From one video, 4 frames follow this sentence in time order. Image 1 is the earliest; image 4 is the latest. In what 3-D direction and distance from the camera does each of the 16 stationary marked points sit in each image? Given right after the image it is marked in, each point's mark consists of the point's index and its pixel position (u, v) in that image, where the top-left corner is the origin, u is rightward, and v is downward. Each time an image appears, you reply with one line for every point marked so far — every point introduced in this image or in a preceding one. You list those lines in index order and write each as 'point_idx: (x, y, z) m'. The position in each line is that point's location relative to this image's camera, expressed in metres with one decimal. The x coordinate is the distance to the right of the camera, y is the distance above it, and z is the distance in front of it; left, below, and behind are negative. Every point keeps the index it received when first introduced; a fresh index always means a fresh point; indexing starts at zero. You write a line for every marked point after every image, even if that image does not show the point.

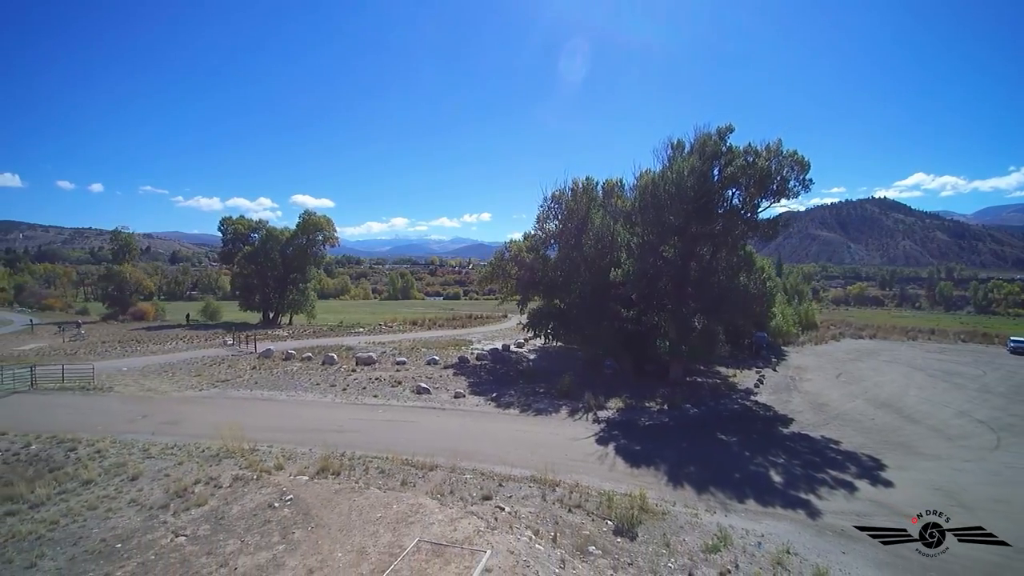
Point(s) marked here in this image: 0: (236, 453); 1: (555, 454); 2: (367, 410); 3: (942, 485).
0: (-7.7, -4.6, +13.9) m
1: (+1.4, -5.2, +15.7) m
2: (-5.6, -4.7, +19.2) m
3: (+13.4, -6.1, +15.6) m
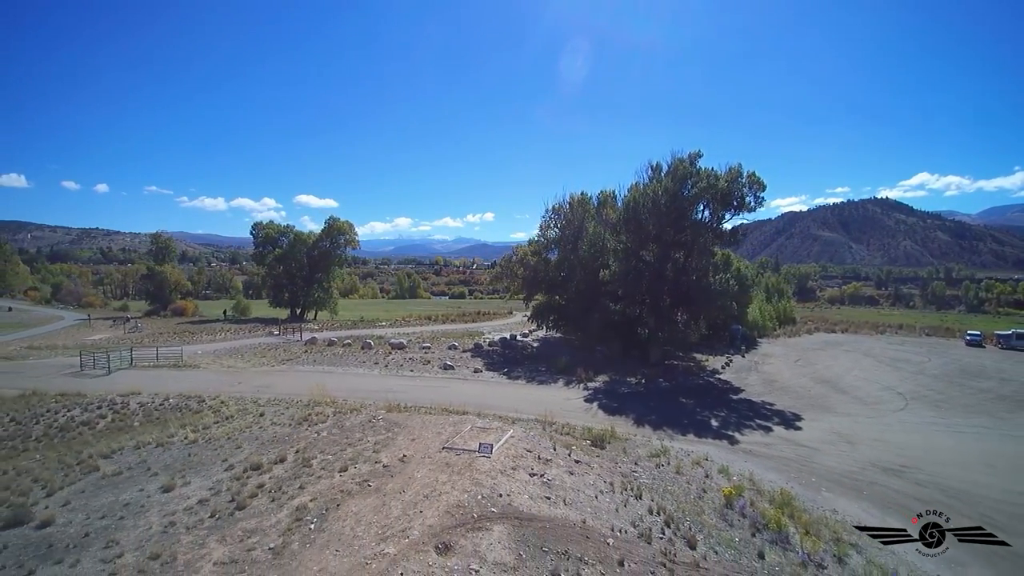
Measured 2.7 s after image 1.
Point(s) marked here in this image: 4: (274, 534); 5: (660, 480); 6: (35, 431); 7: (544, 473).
0: (-7.3, -4.4, +19.5) m
1: (+1.8, -5.0, +21.2) m
2: (-5.2, -4.5, +24.8) m
3: (+13.8, -5.9, +21.1) m
4: (-3.8, -4.0, +8.1) m
5: (+4.0, -5.2, +13.5) m
6: (-16.6, -4.9, +17.3) m
7: (+0.7, -4.1, +11.1) m
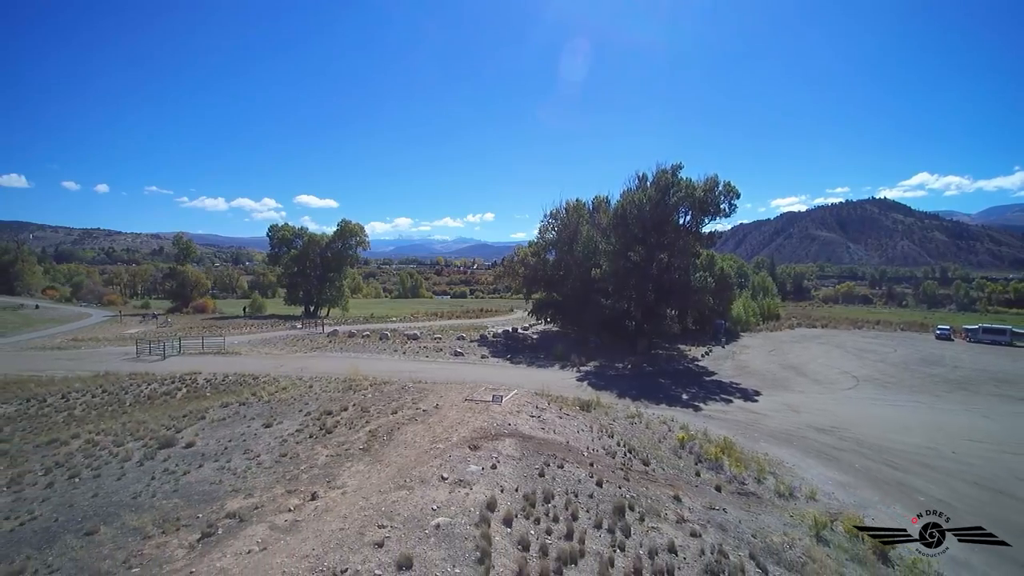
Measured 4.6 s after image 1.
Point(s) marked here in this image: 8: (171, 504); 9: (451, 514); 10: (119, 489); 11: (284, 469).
0: (-7.1, -4.2, +23.4) m
1: (+1.9, -4.8, +25.2) m
2: (-5.0, -4.3, +28.8) m
3: (+14.0, -5.7, +25.1) m
4: (-3.7, -3.7, +12.1) m
5: (+4.1, -4.9, +17.5) m
6: (-16.4, -4.7, +21.3) m
7: (+0.8, -3.8, +15.1) m
8: (-6.4, -4.1, +9.5) m
9: (-1.0, -3.8, +8.5) m
10: (-8.3, -4.2, +10.6) m
11: (-4.8, -3.8, +10.7) m
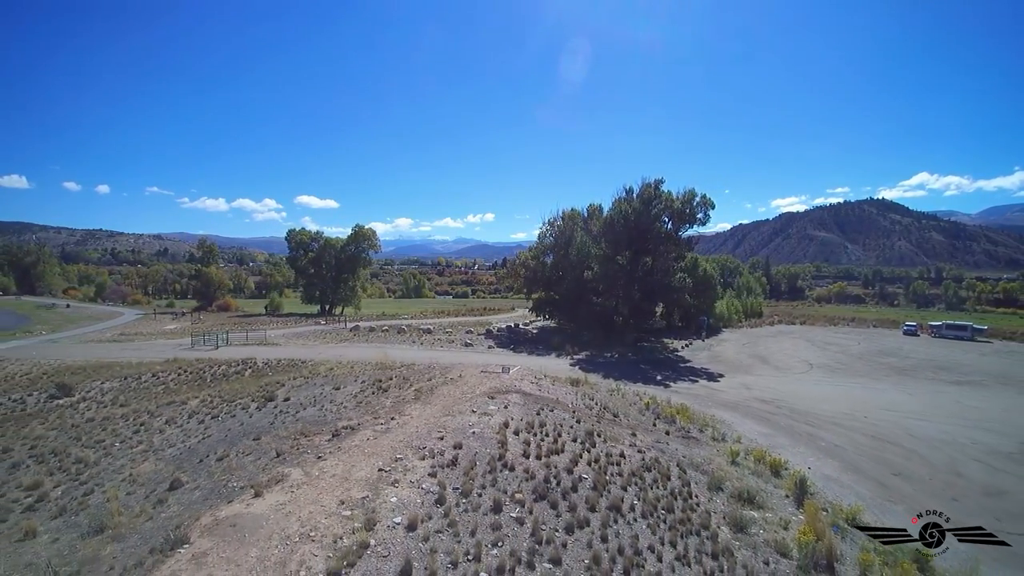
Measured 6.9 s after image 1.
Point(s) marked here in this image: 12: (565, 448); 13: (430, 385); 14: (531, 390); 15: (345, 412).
0: (-6.9, -4.2, +28.6) m
1: (+2.1, -4.8, +30.3) m
2: (-4.8, -4.3, +33.9) m
3: (+14.2, -5.7, +30.2) m
4: (-3.5, -3.7, +17.2) m
5: (+4.3, -4.9, +22.6) m
6: (-16.2, -4.7, +26.4) m
7: (+1.0, -3.8, +20.2) m
8: (-6.2, -4.0, +14.6) m
9: (-0.8, -3.8, +13.6) m
10: (-8.1, -4.2, +15.7) m
11: (-4.6, -3.8, +15.8) m
12: (+1.4, -4.3, +13.6) m
13: (-3.0, -3.6, +18.6) m
14: (+0.8, -3.8, +18.3) m
15: (-5.2, -3.9, +15.5) m
